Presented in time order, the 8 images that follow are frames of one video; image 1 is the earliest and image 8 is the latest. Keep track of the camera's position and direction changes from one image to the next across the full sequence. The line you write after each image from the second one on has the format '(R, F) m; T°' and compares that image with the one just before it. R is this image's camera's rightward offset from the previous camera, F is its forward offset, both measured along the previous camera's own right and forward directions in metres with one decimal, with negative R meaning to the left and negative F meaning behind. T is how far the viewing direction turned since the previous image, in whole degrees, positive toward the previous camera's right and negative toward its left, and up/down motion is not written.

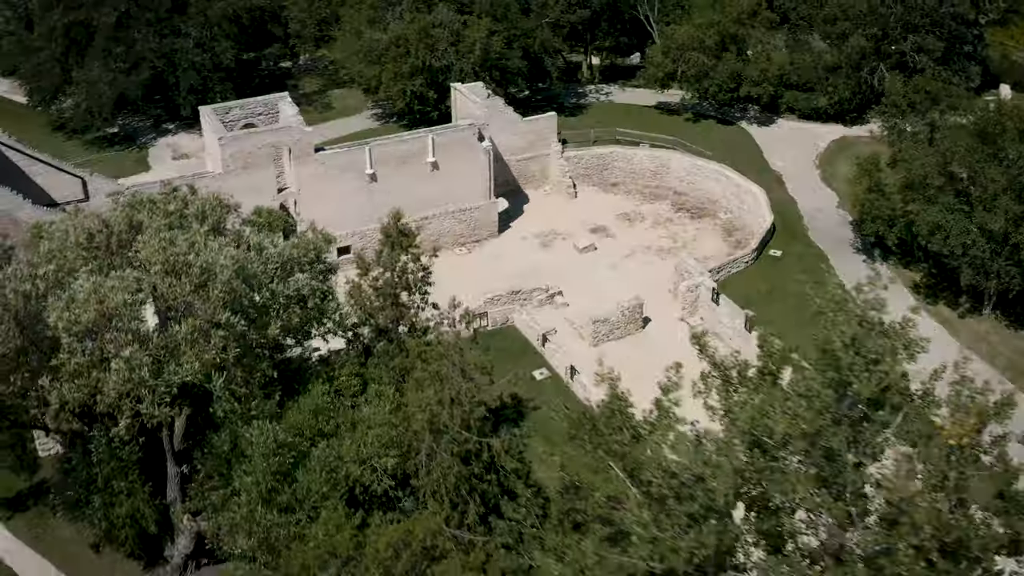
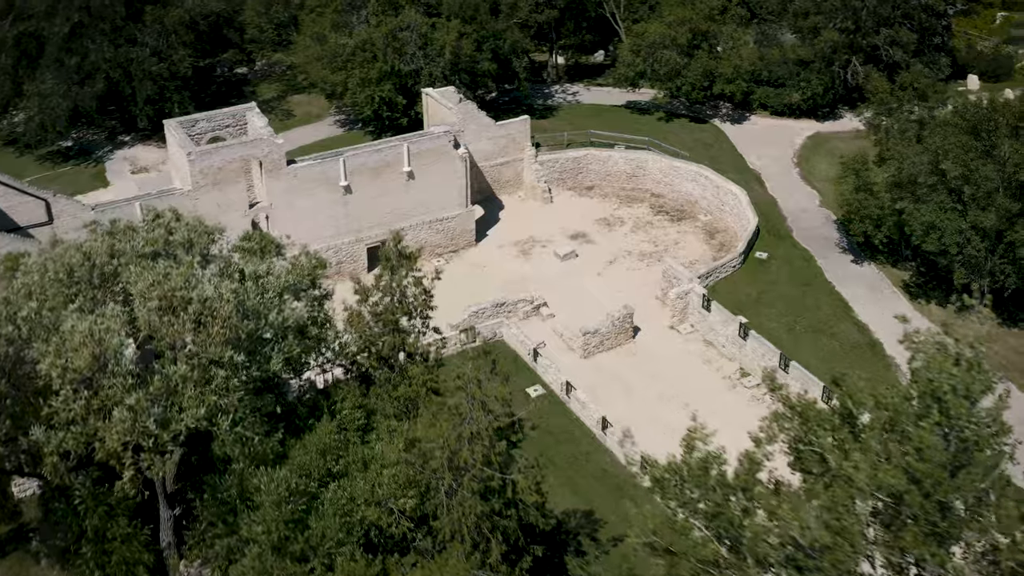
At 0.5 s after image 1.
(-1.8, +1.6) m; +3°
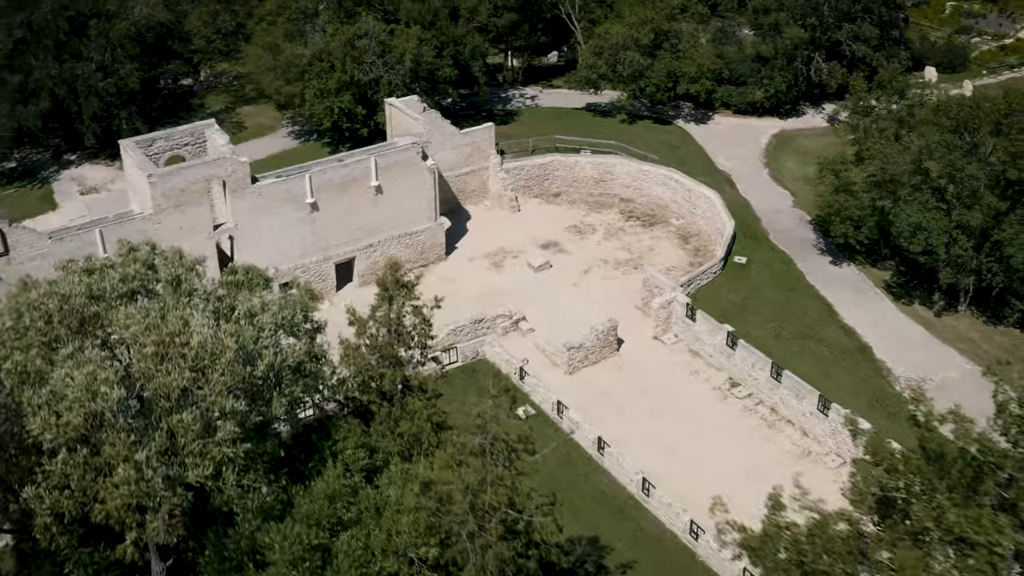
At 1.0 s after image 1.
(-1.9, +1.6) m; +3°
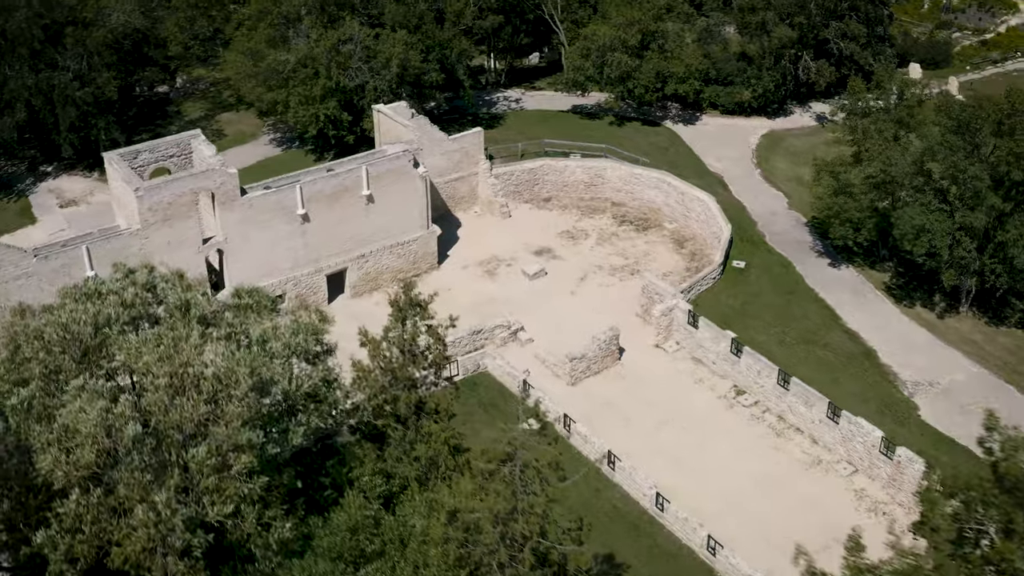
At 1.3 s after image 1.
(-1.4, +1.0) m; +2°
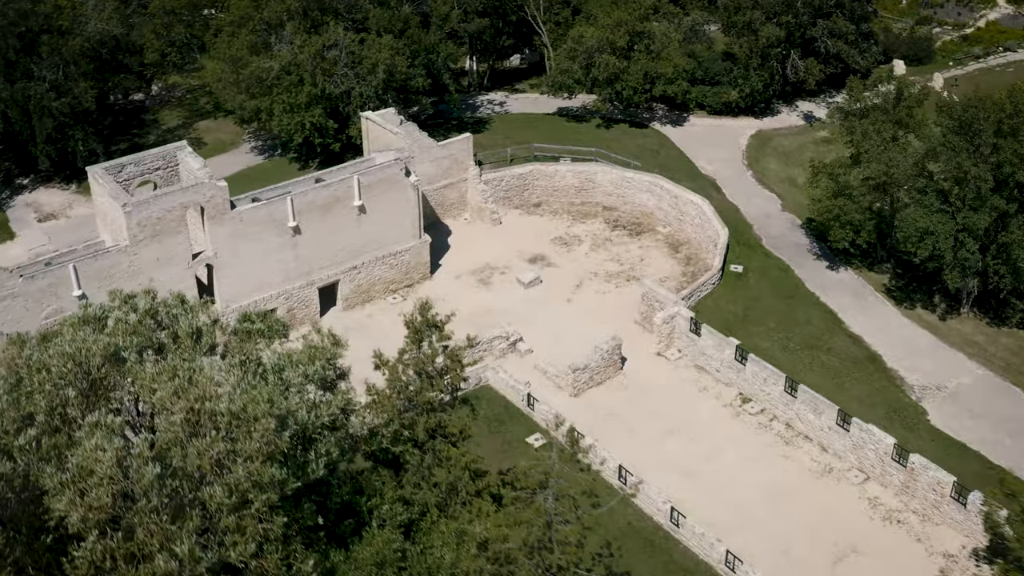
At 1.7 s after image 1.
(-1.4, +1.0) m; +2°
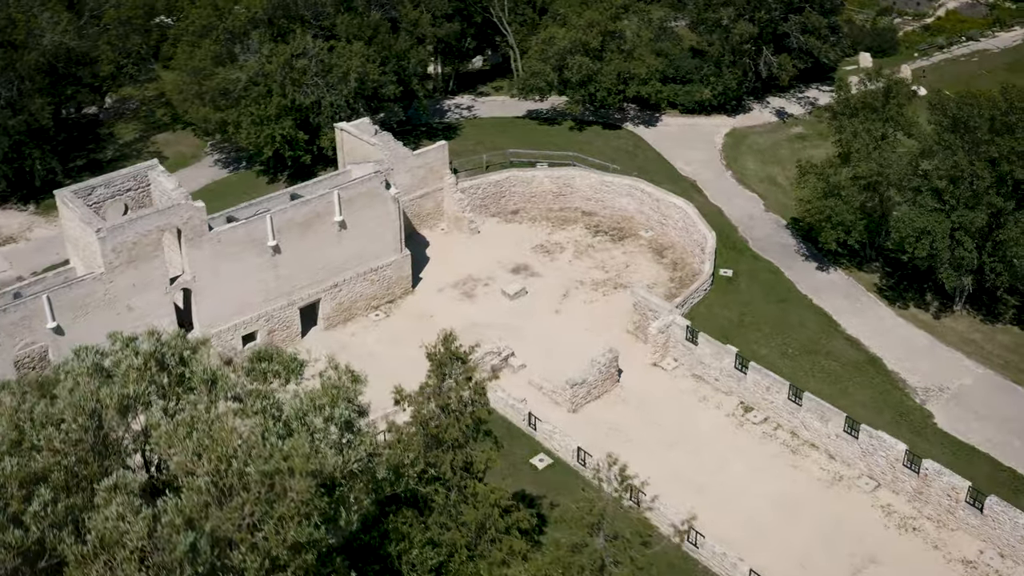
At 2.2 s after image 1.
(-2.1, +1.4) m; +3°
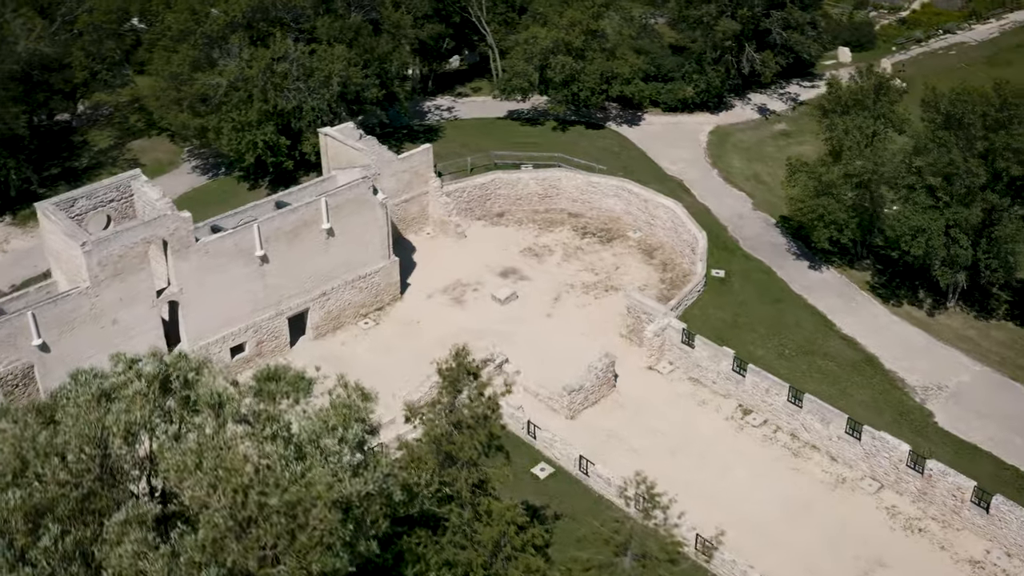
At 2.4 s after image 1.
(-1.1, +0.7) m; +2°
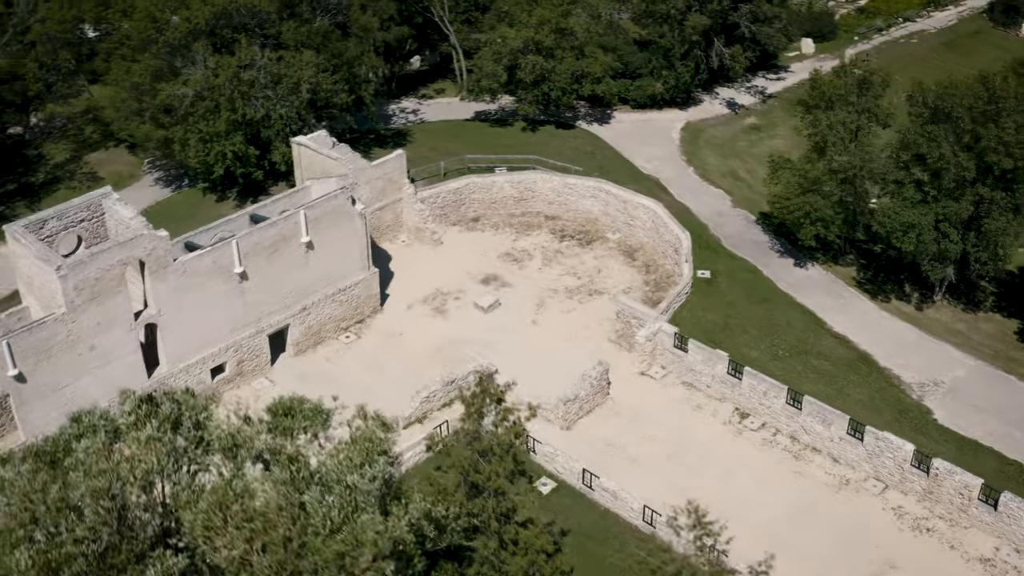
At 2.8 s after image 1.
(-1.8, +1.1) m; +3°
